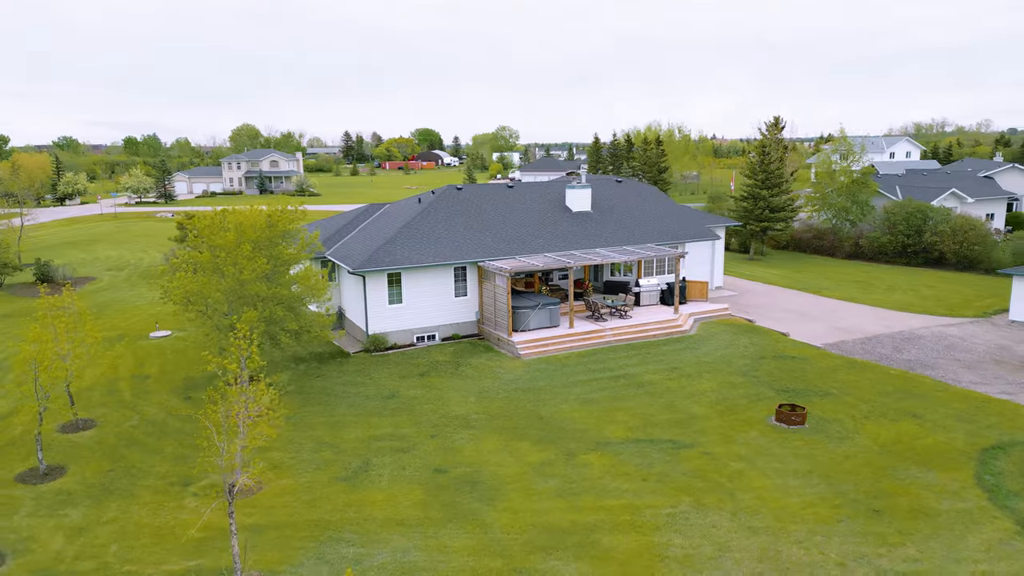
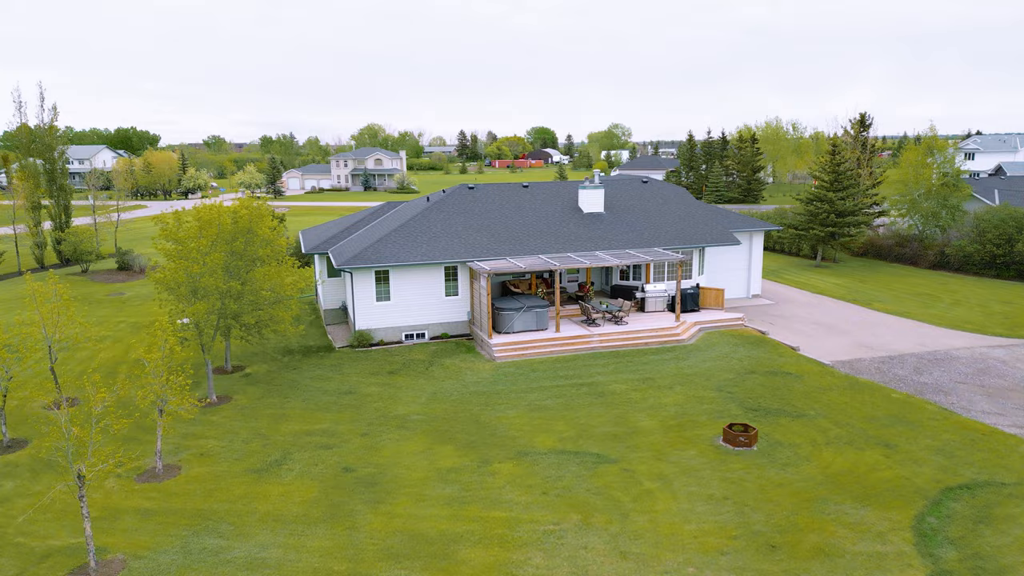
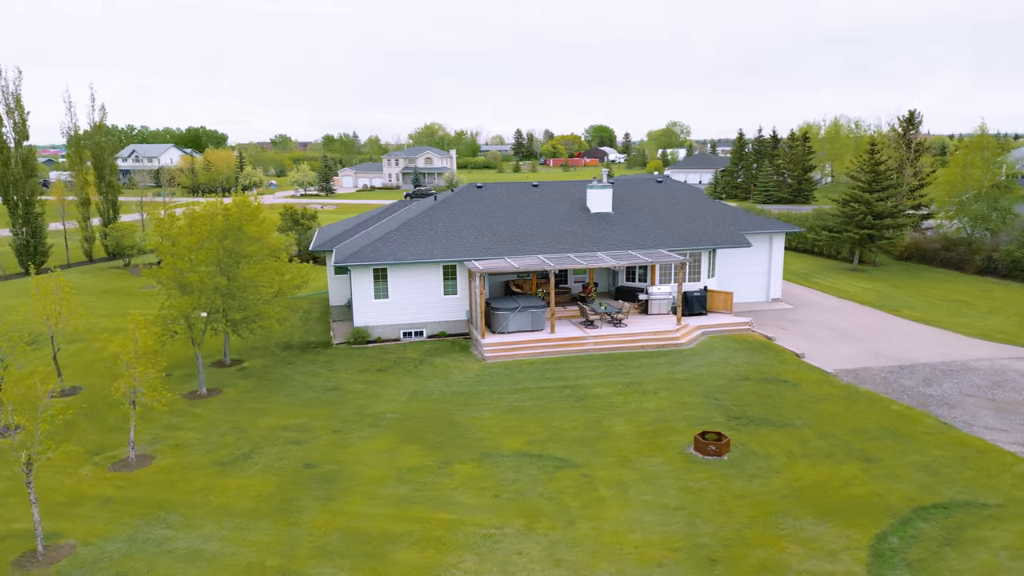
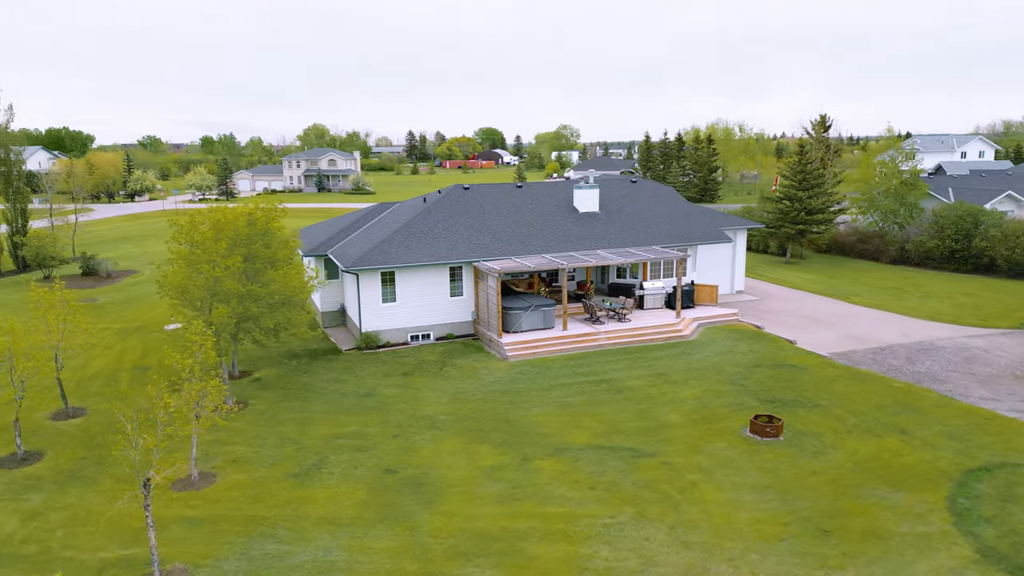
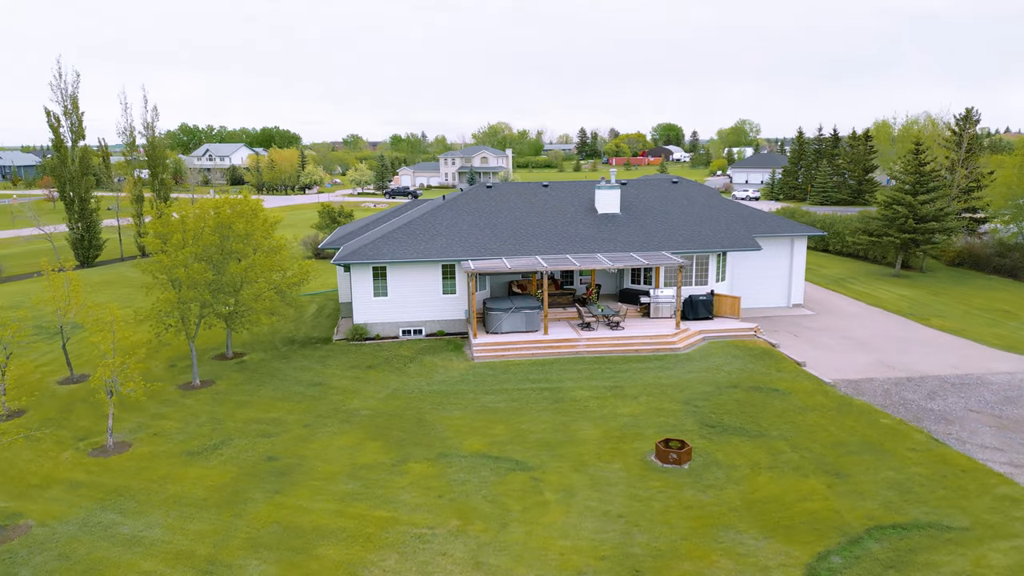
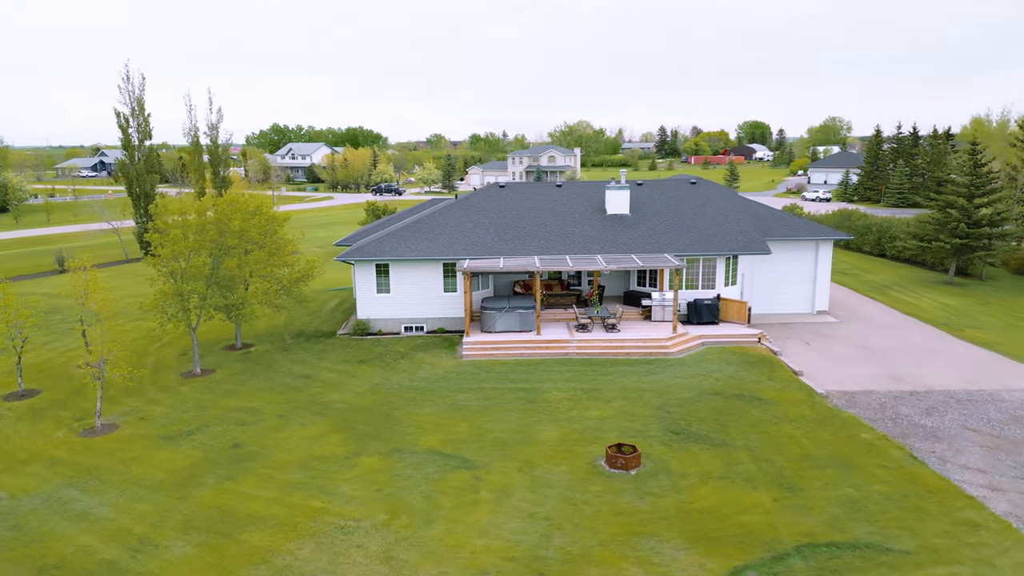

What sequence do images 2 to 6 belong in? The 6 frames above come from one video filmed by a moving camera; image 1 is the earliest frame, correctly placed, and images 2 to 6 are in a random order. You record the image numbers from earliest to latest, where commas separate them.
4, 2, 3, 5, 6
